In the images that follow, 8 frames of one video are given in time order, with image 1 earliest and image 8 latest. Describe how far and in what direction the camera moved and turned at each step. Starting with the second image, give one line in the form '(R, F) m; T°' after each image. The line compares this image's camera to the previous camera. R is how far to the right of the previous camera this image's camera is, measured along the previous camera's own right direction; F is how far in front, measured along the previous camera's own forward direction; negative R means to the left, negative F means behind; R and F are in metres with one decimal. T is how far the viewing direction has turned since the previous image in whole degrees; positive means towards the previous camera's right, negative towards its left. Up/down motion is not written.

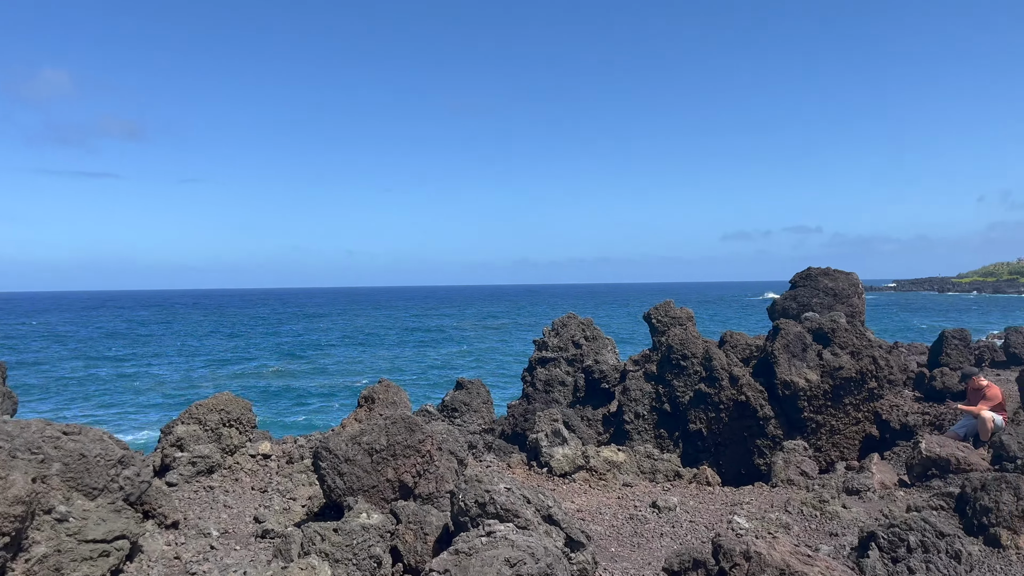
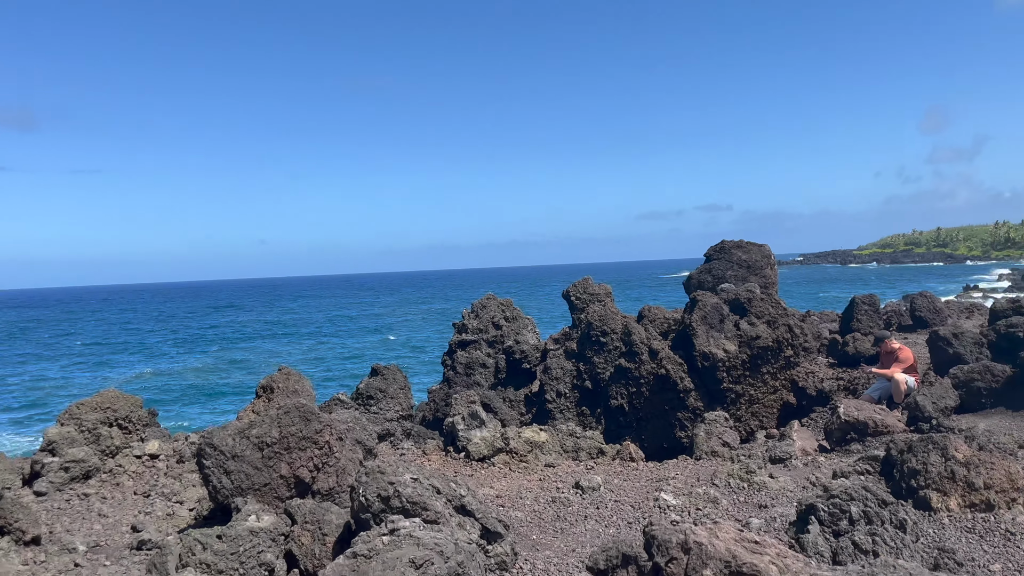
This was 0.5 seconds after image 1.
(+0.1, +0.5) m; +6°
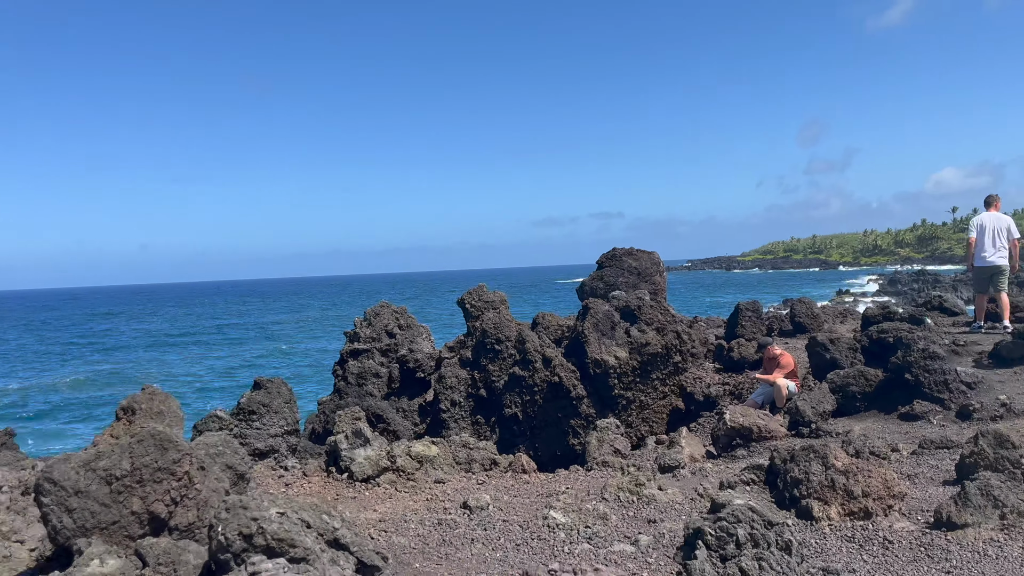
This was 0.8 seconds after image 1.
(+0.1, +0.2) m; +7°
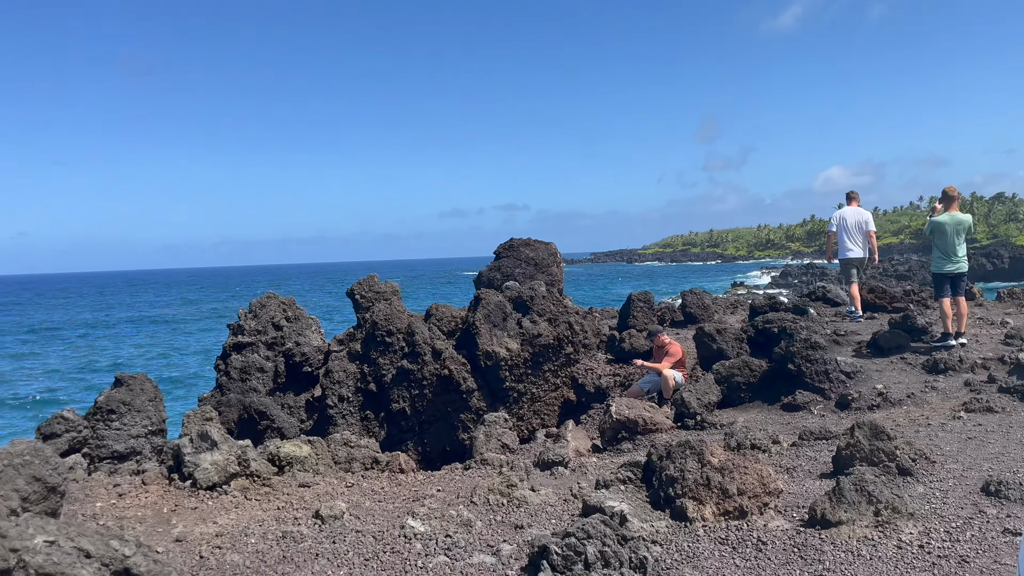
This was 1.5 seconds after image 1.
(+0.3, +0.5) m; +7°
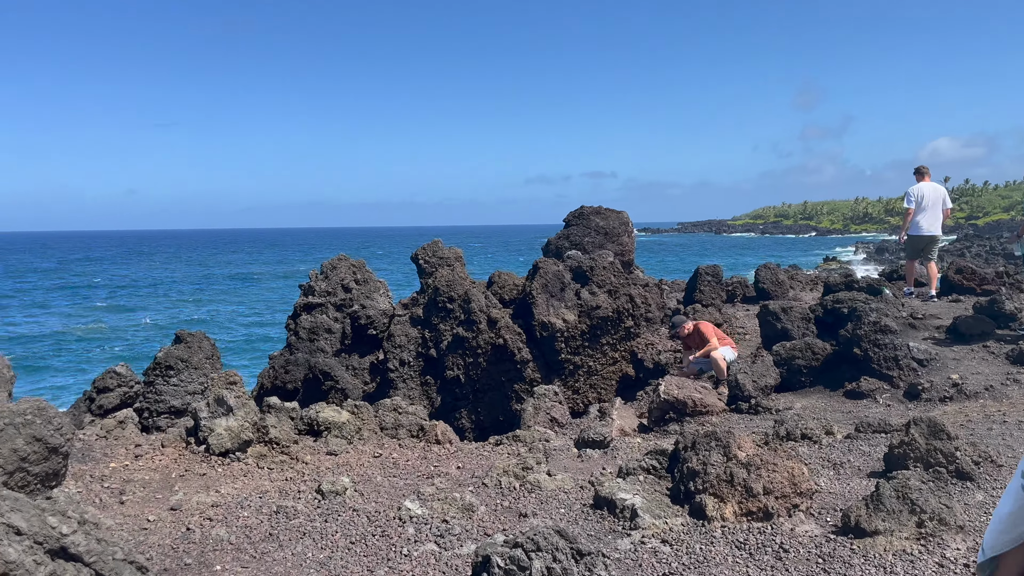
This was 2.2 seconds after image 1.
(+0.5, +0.4) m; -6°
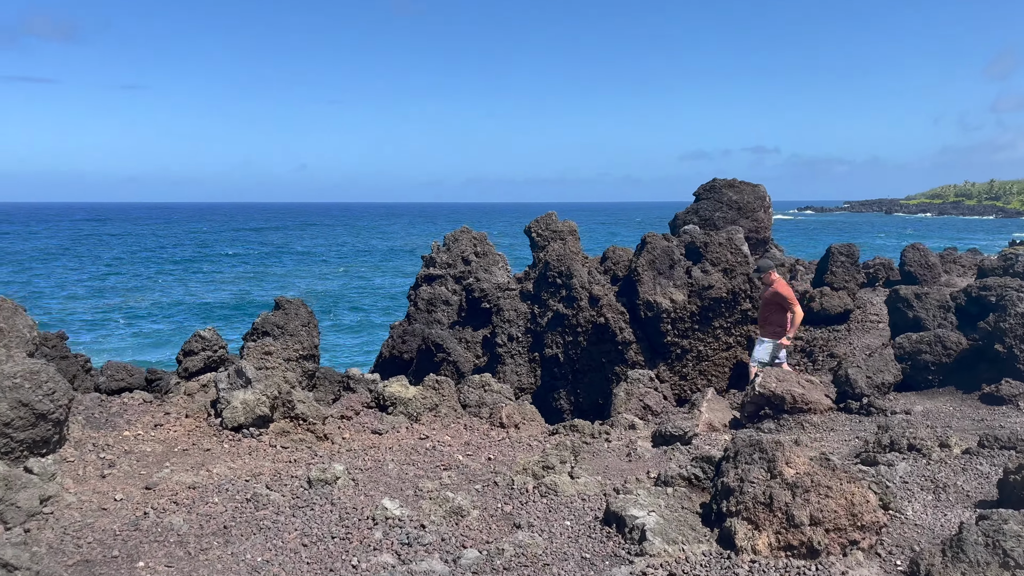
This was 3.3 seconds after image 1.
(+0.8, +0.9) m; -10°
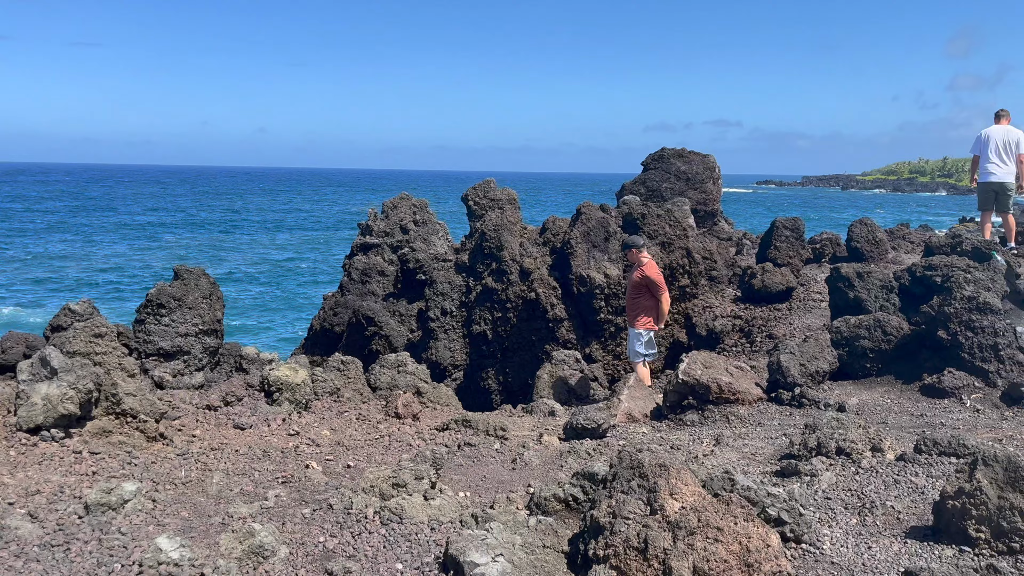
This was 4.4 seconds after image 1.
(+0.6, +1.0) m; +3°
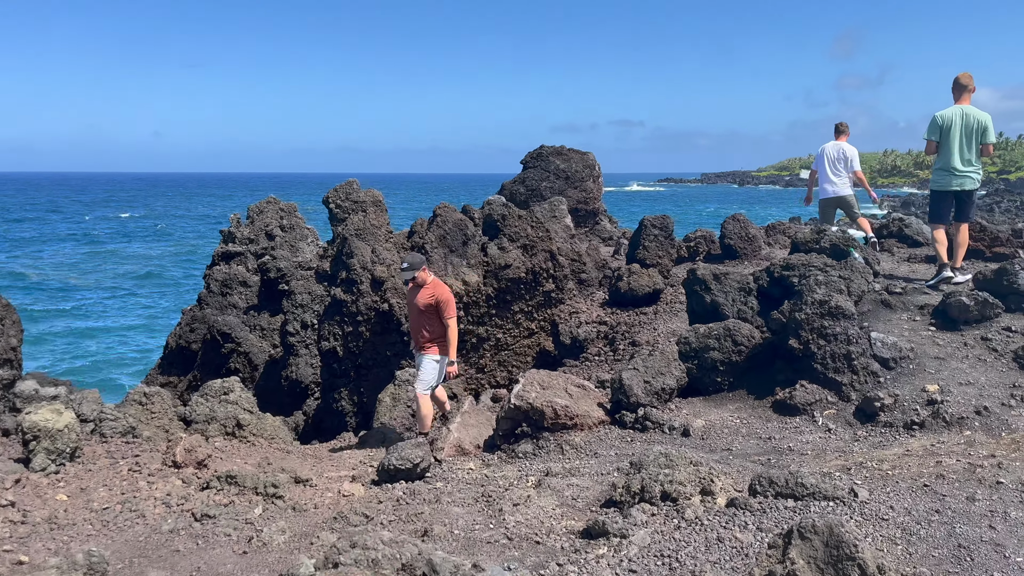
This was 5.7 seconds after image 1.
(+0.9, +1.1) m; +6°
